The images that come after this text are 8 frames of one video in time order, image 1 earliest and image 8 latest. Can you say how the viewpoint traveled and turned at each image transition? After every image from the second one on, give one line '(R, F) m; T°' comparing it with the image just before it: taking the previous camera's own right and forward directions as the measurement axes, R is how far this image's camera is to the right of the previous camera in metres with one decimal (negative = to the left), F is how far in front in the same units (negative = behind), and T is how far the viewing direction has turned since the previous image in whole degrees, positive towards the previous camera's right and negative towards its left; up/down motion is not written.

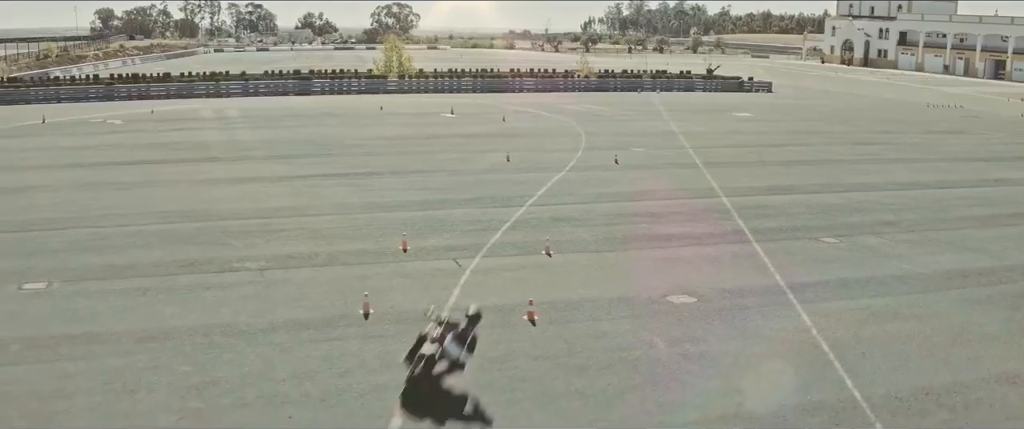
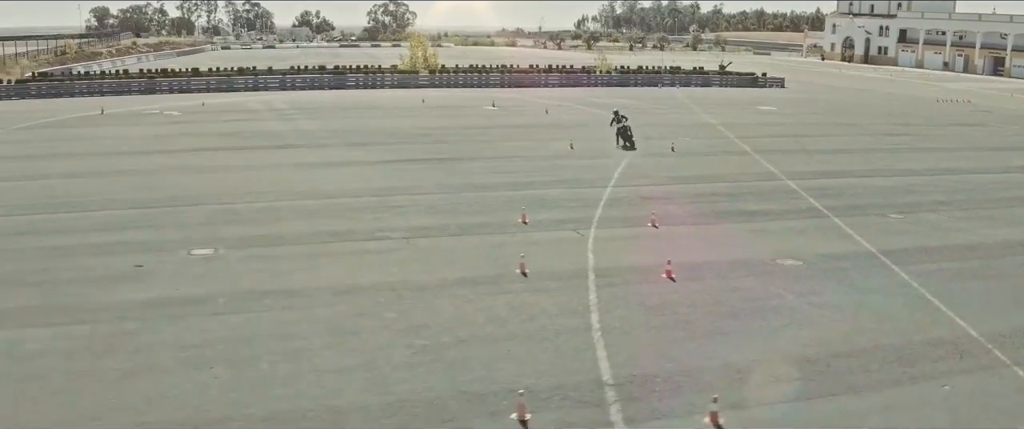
(-1.5, -1.8) m; +1°
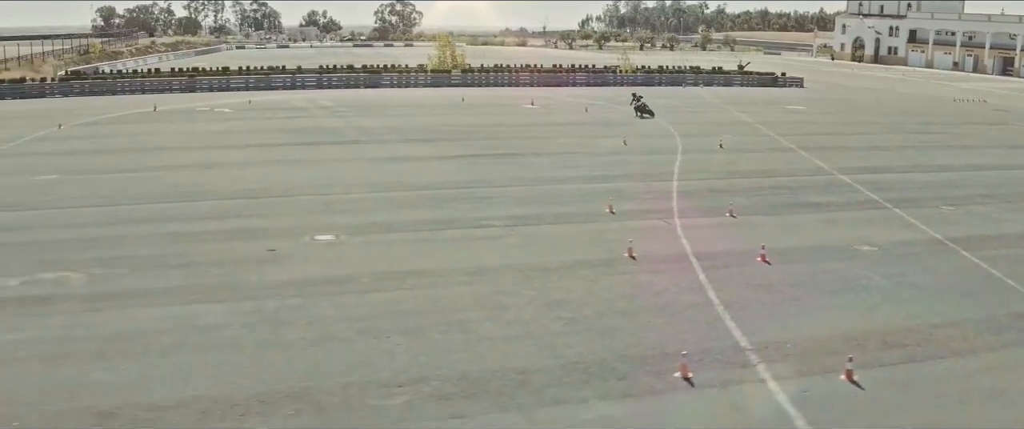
(-1.2, -1.3) m; 0°
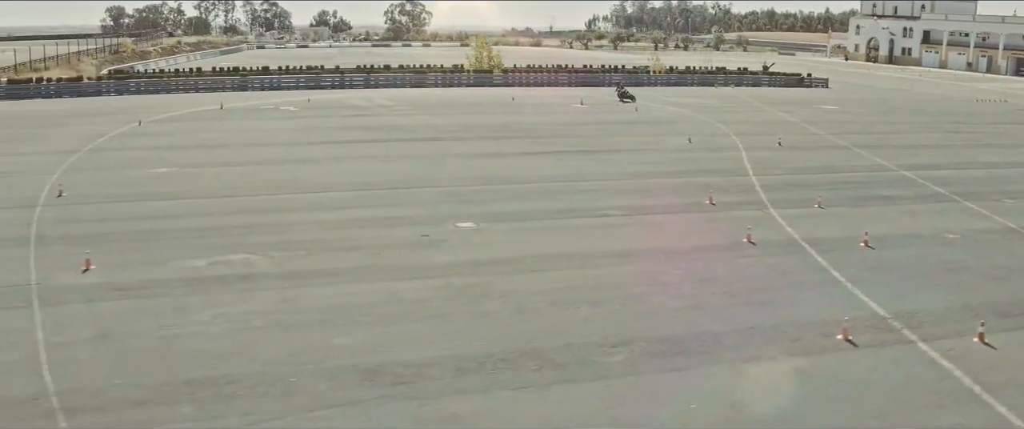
(-1.6, -1.7) m; 0°
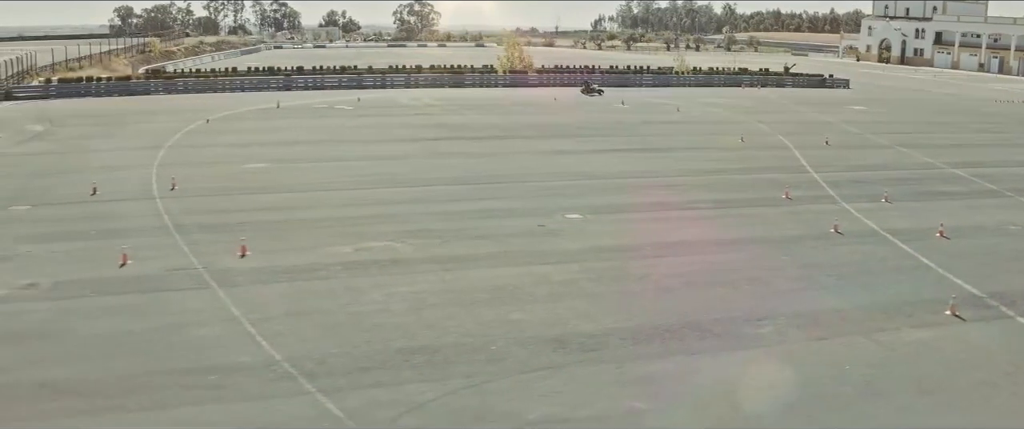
(-1.5, -1.5) m; 0°
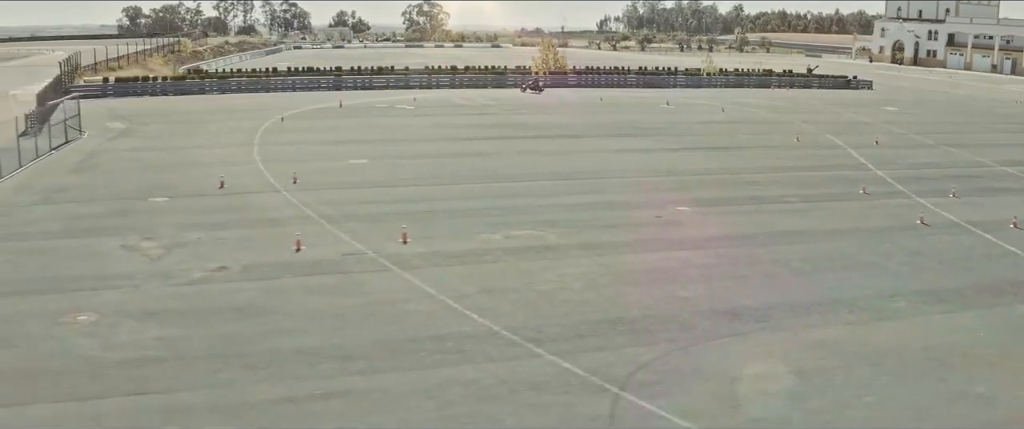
(-1.8, -1.9) m; 0°
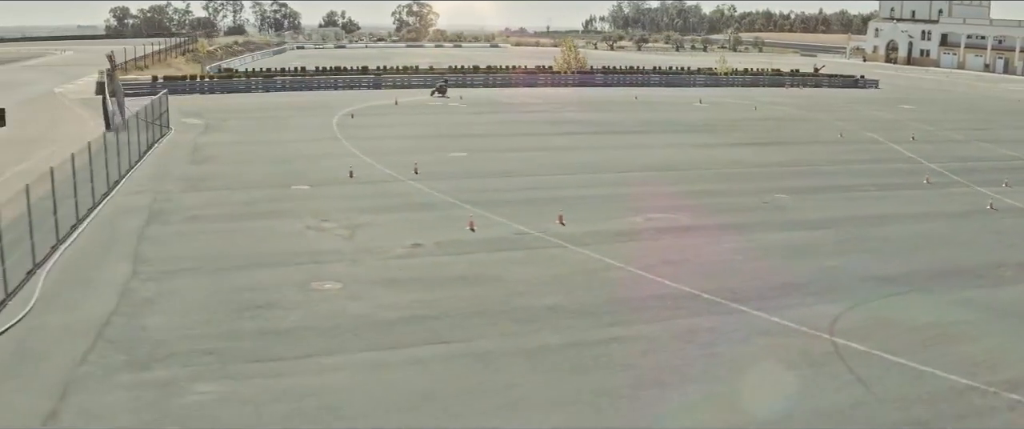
(-2.6, -2.6) m; +1°
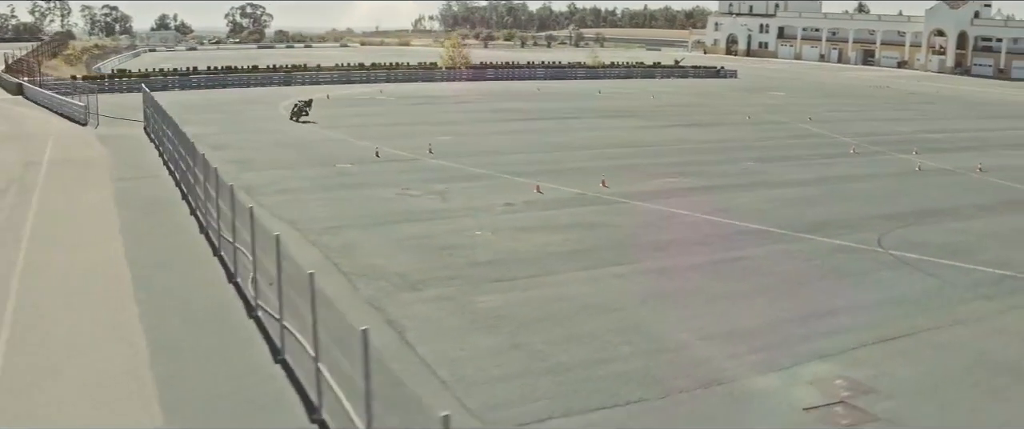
(-4.6, -4.3) m; +8°
